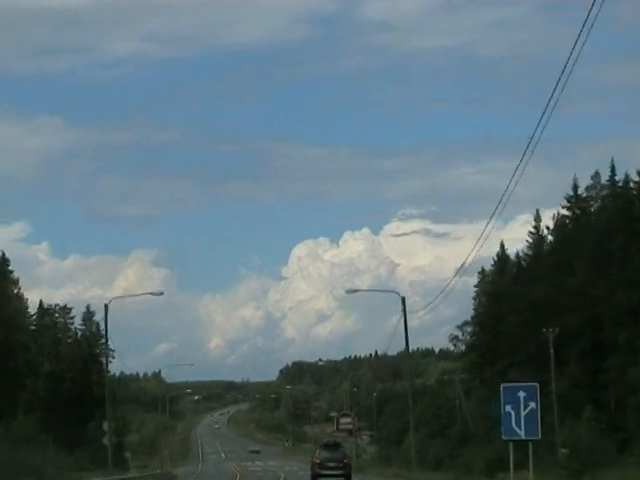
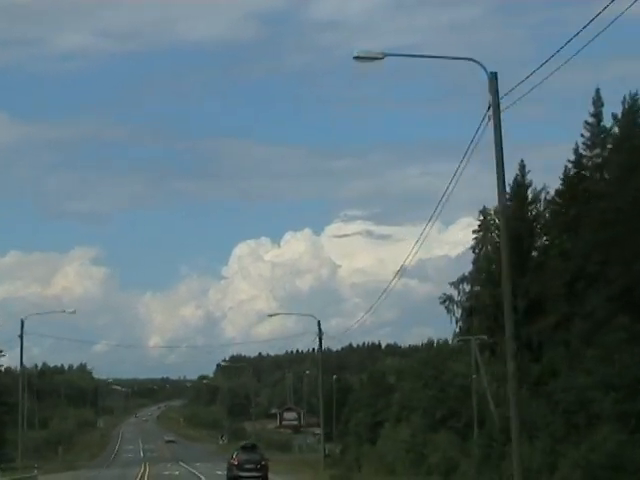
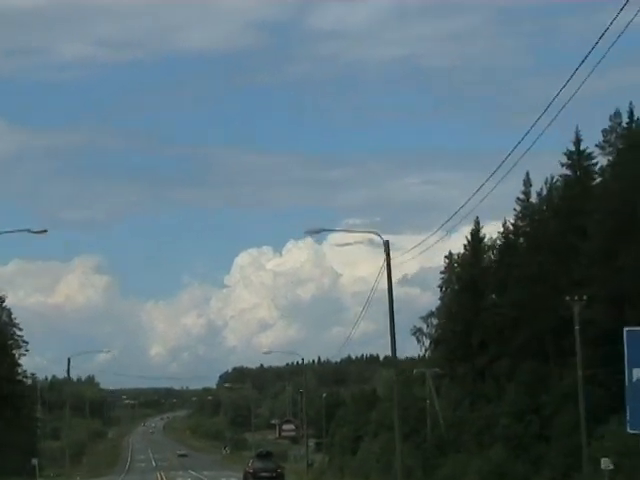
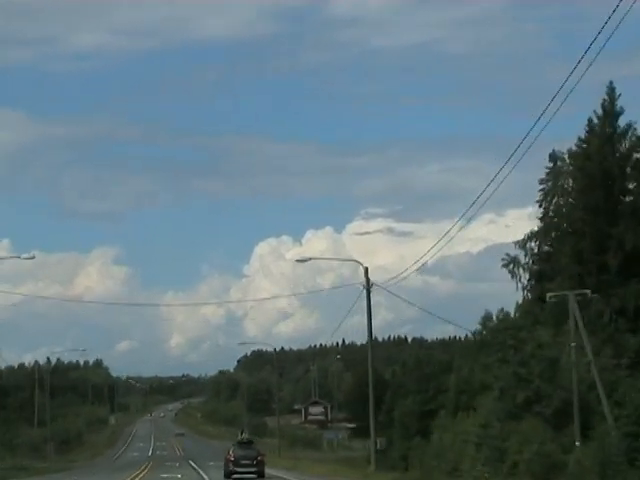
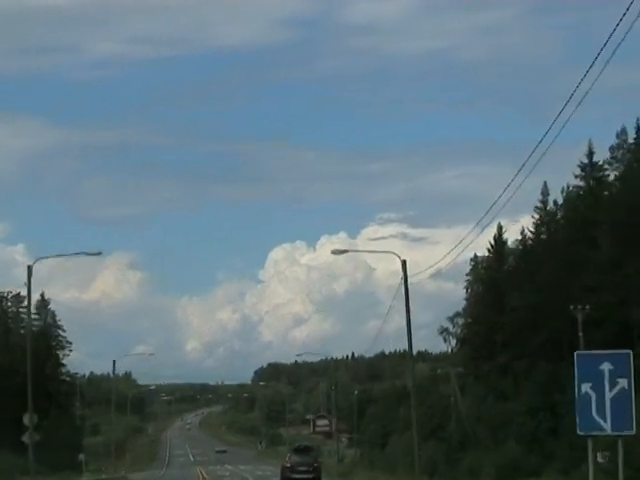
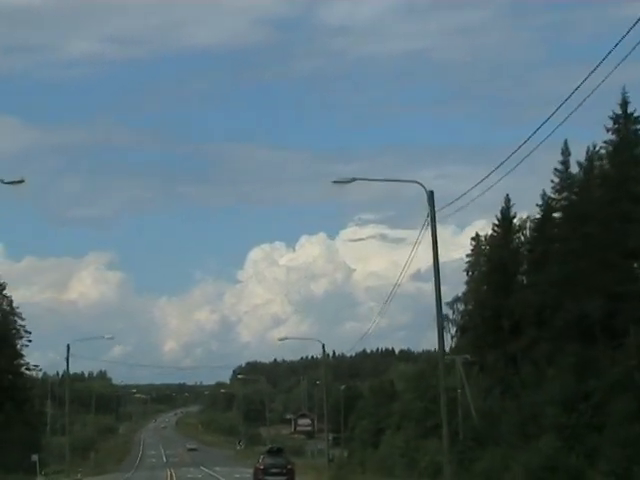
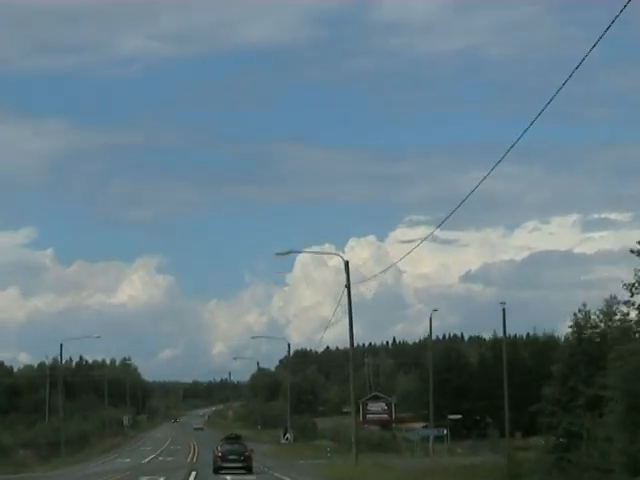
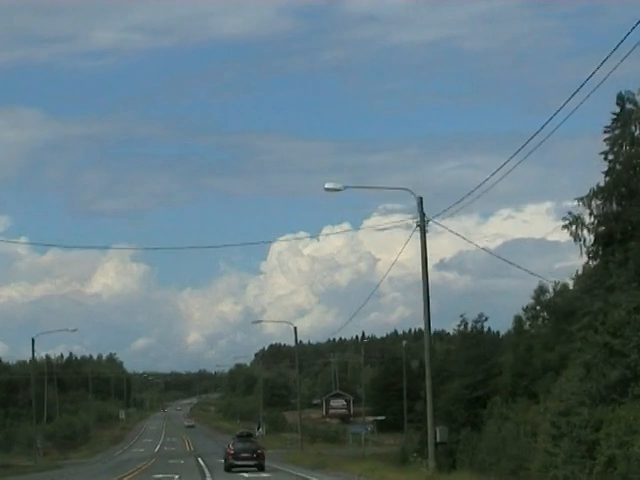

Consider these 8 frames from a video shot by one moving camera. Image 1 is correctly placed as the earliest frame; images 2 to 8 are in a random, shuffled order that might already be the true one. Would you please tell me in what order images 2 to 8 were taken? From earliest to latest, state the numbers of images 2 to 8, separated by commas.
5, 3, 6, 2, 4, 8, 7
